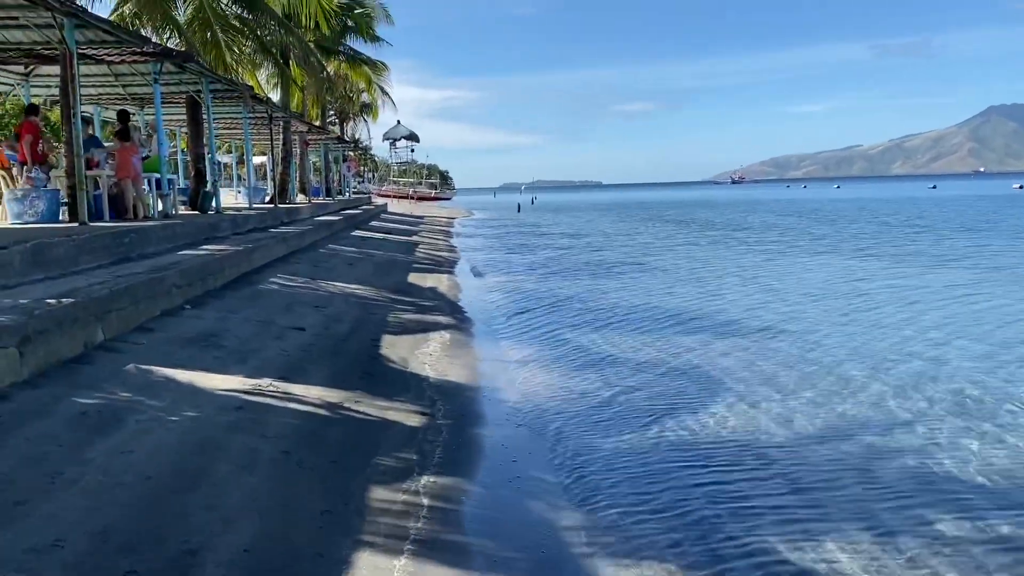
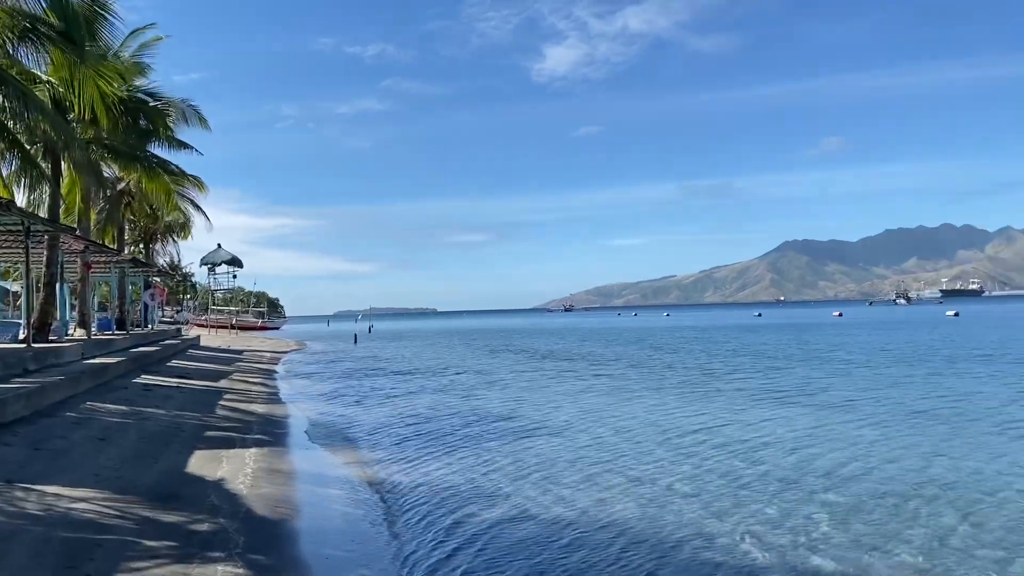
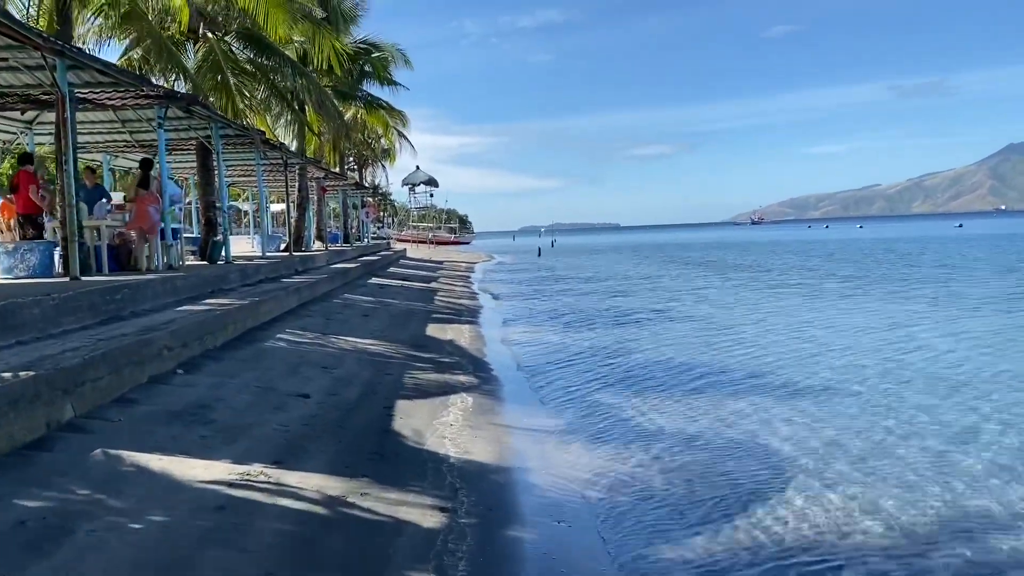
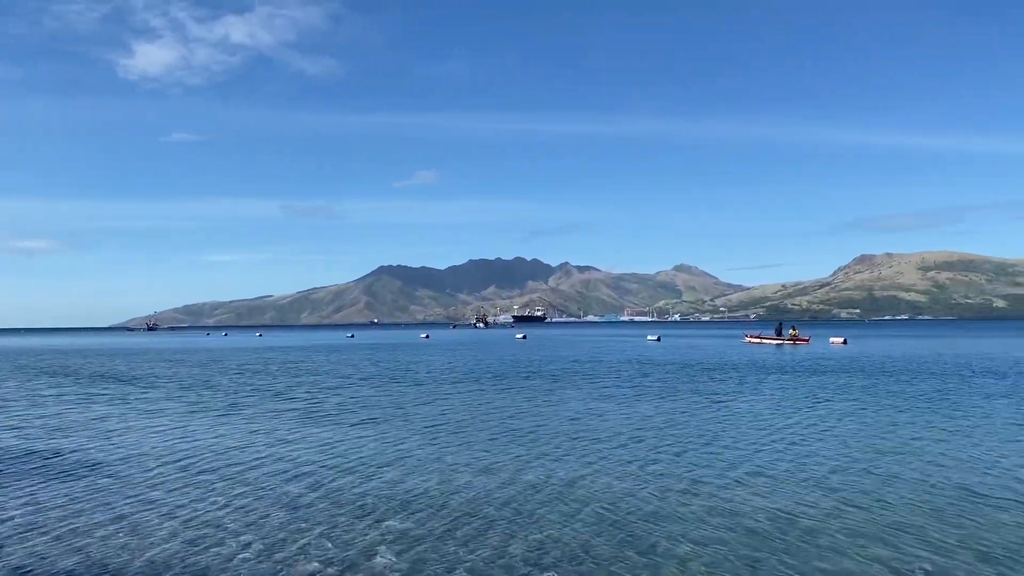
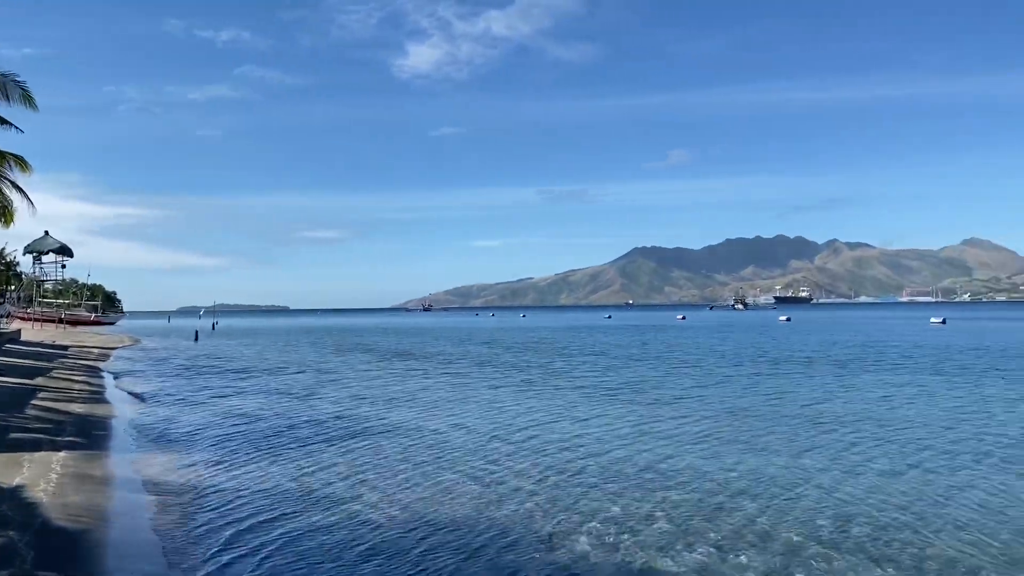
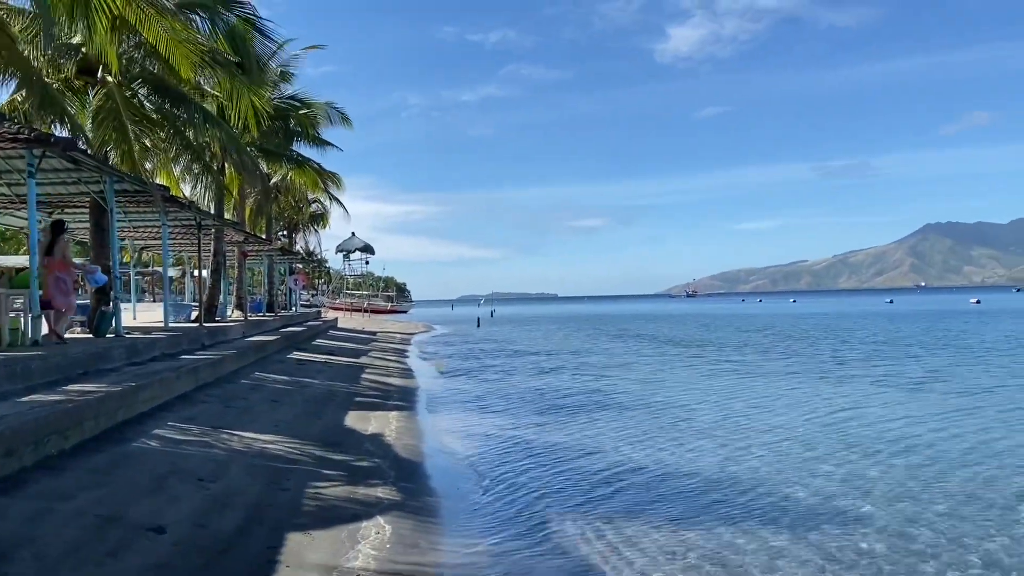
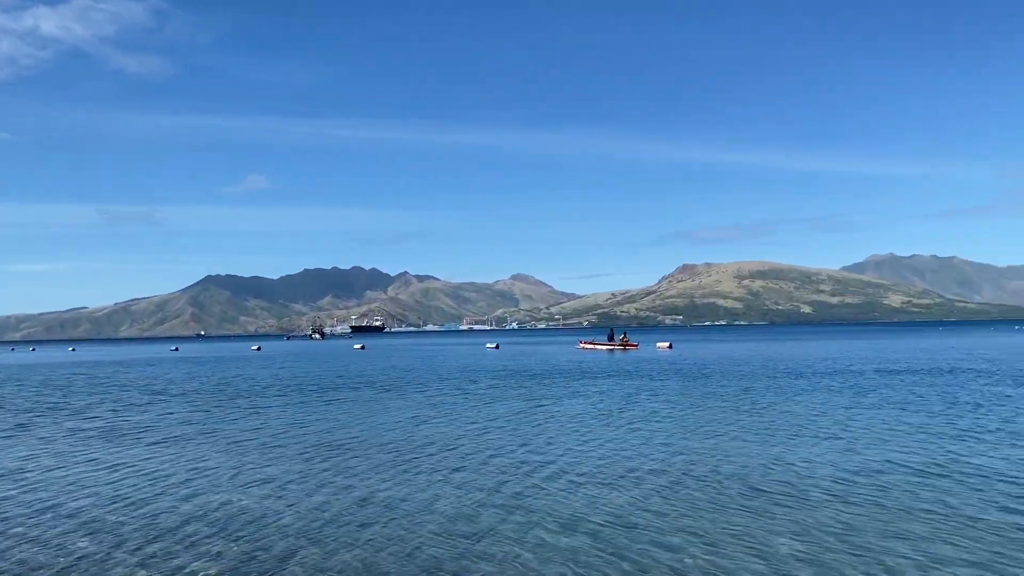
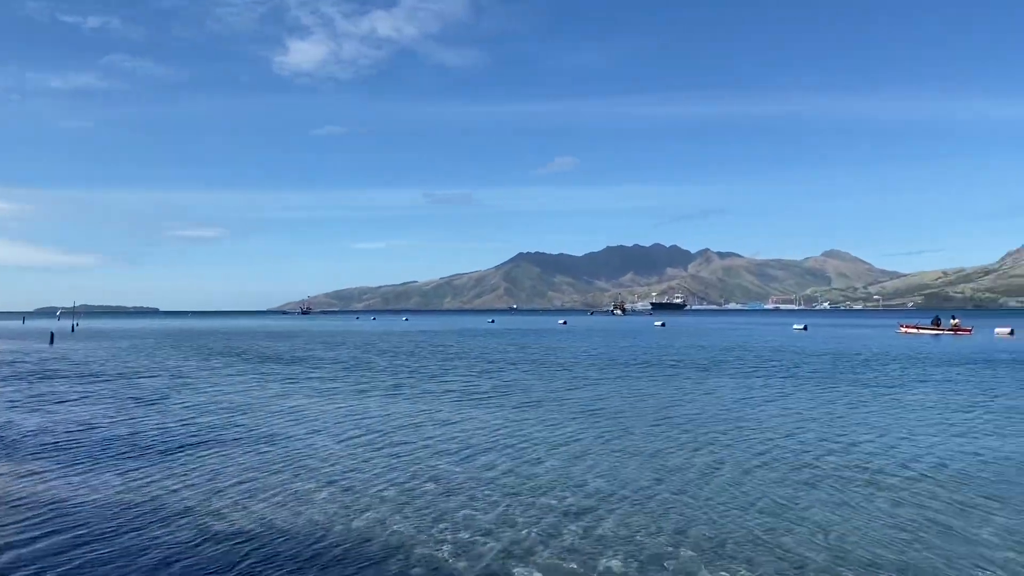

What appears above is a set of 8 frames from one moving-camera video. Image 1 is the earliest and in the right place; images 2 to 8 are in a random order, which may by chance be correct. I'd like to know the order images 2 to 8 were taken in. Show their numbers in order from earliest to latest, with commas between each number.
3, 6, 2, 5, 8, 4, 7
